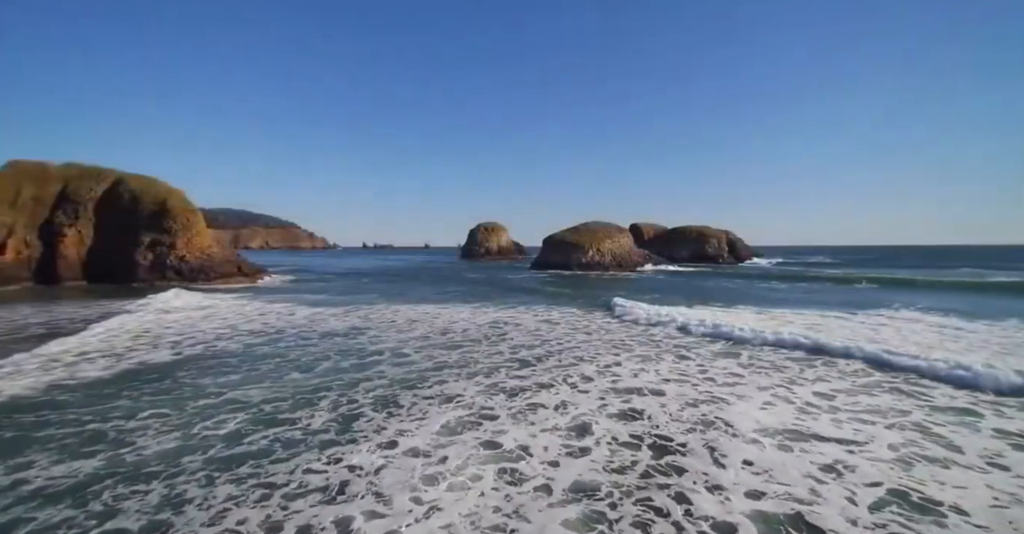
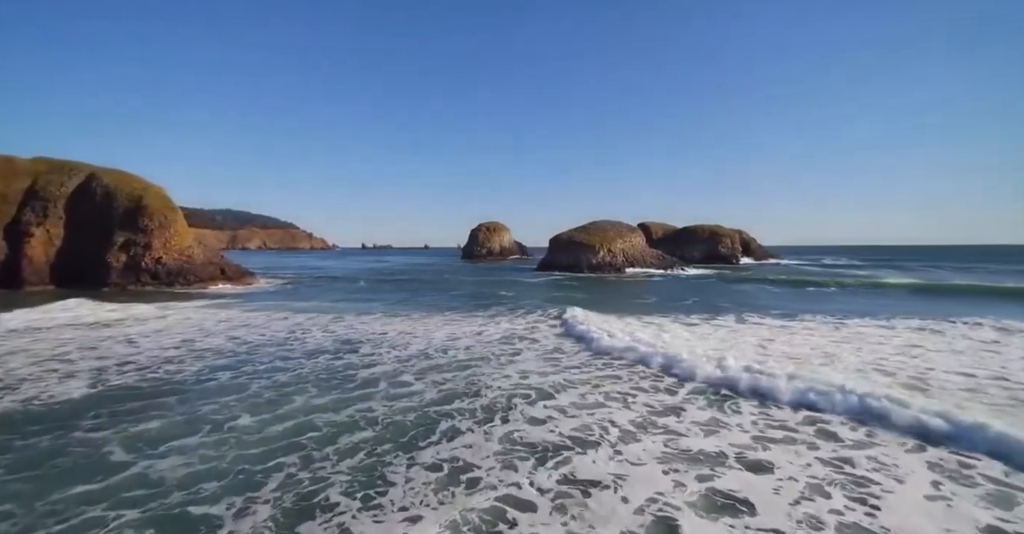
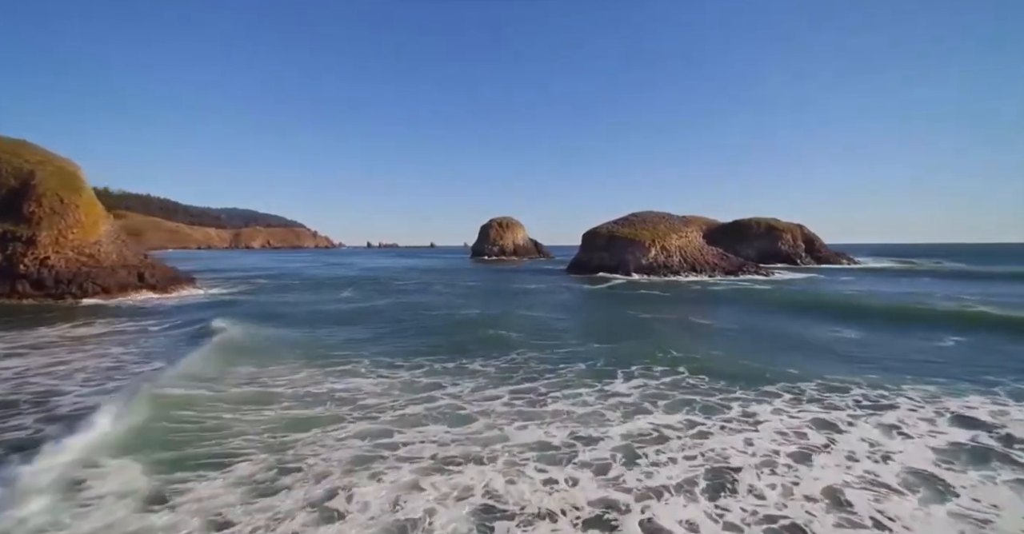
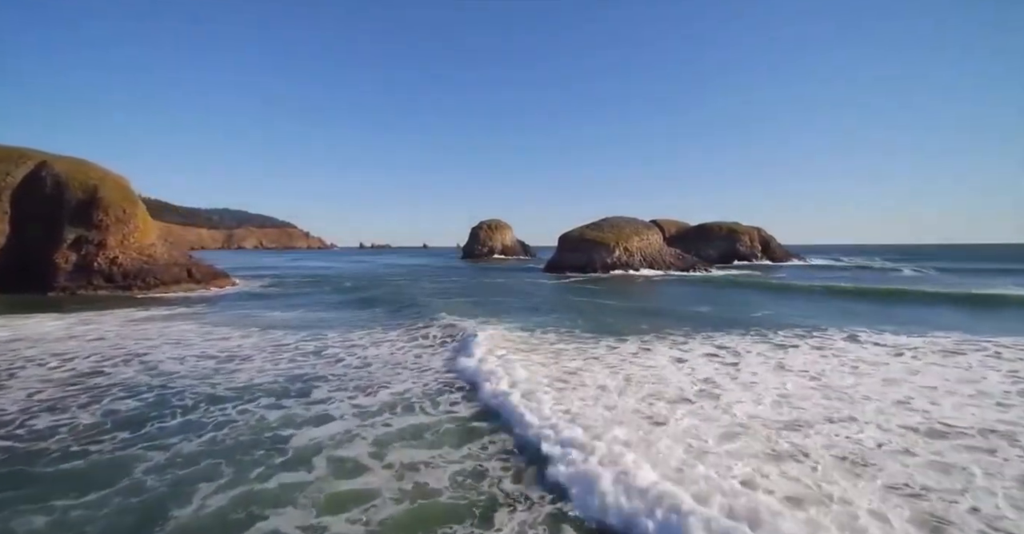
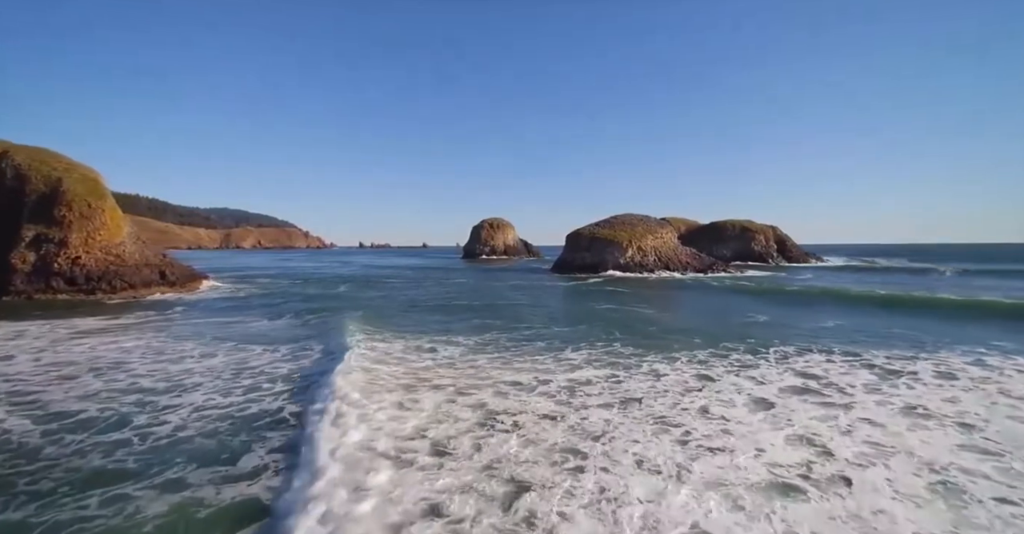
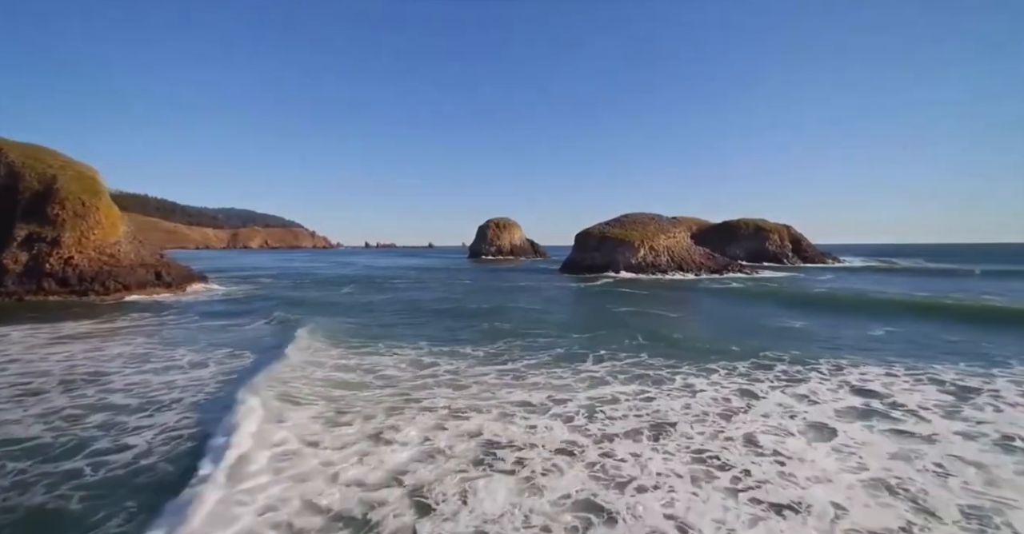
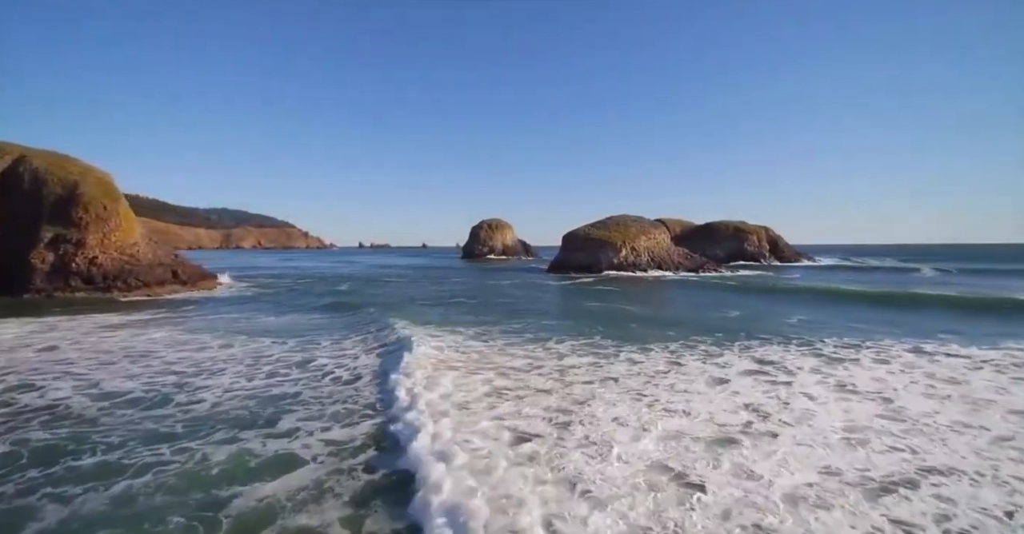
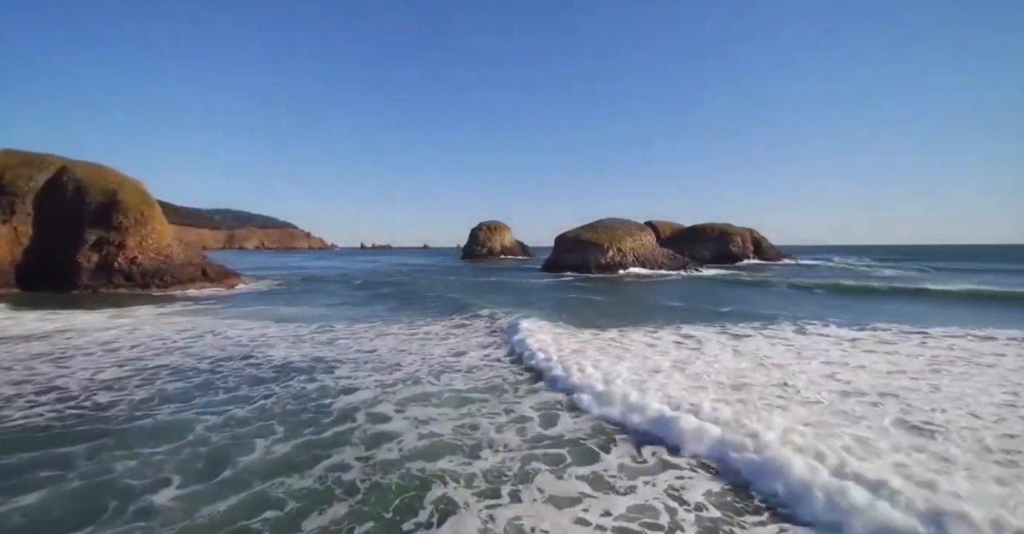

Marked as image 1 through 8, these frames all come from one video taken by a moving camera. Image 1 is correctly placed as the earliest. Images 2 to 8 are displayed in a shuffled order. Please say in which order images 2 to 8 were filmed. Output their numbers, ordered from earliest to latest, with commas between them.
2, 8, 4, 7, 5, 6, 3
